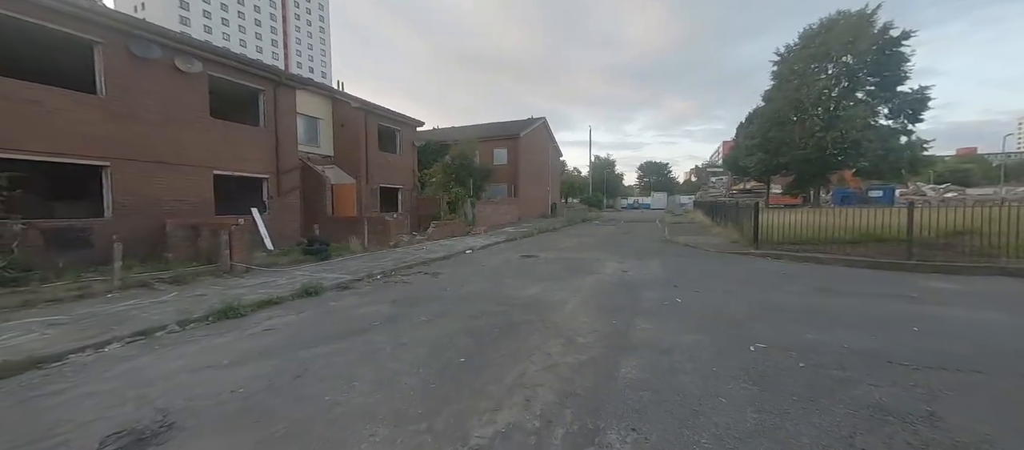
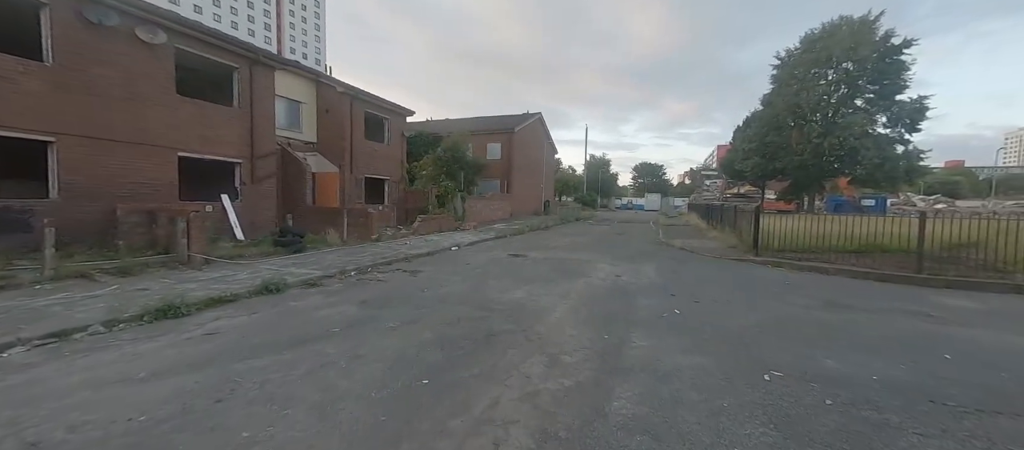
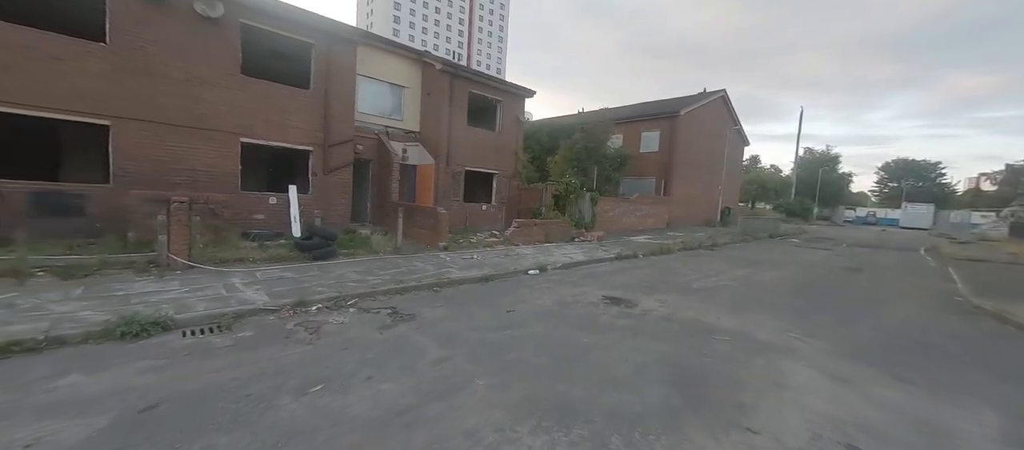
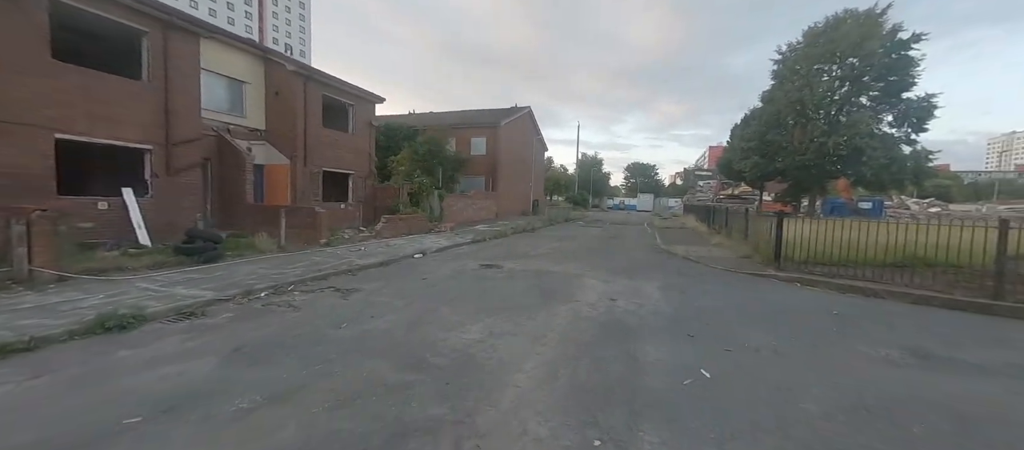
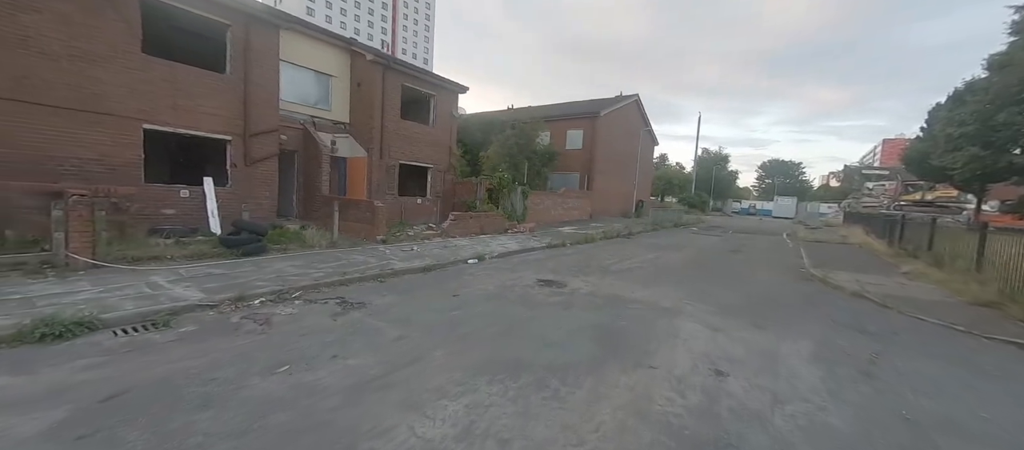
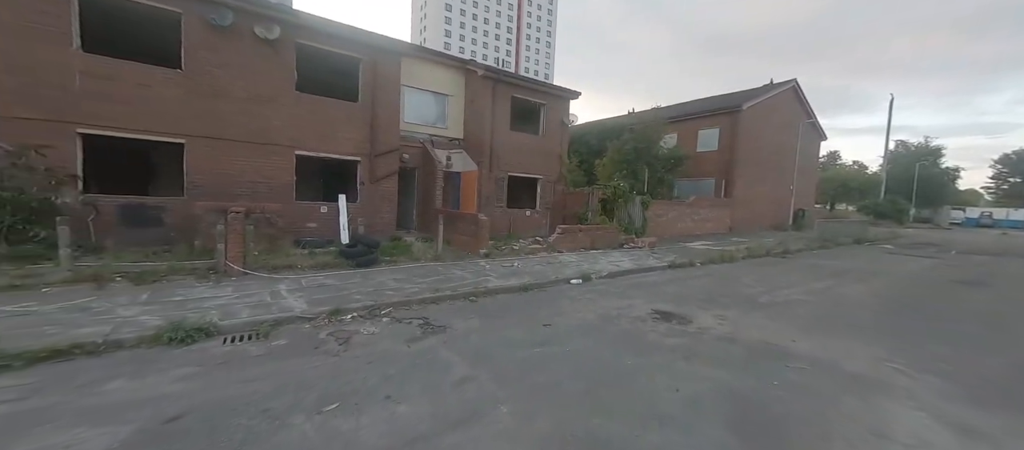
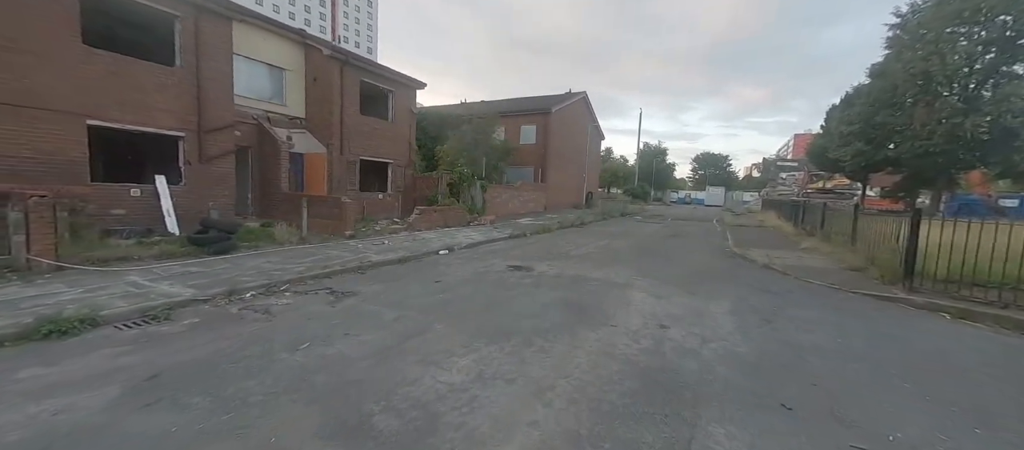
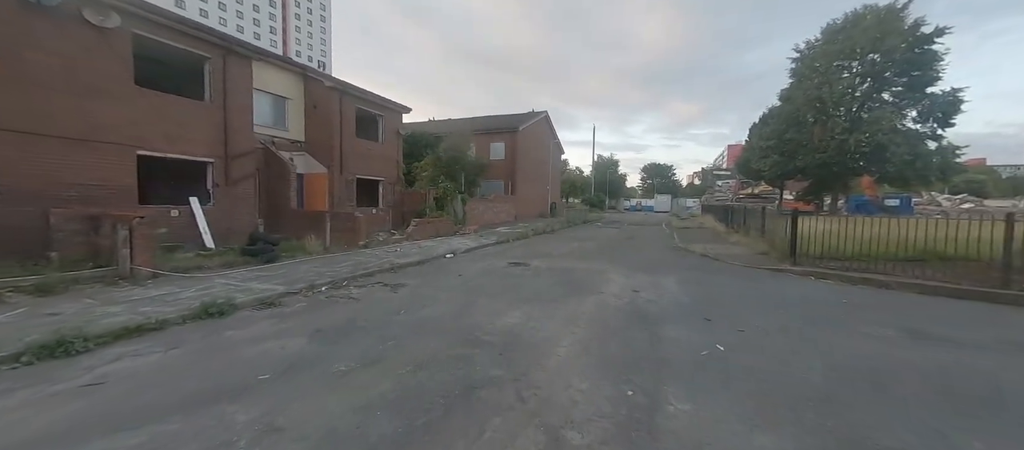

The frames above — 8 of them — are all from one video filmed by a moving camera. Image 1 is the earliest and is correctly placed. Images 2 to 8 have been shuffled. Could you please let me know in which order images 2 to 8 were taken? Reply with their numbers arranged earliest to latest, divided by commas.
2, 8, 4, 7, 5, 3, 6
